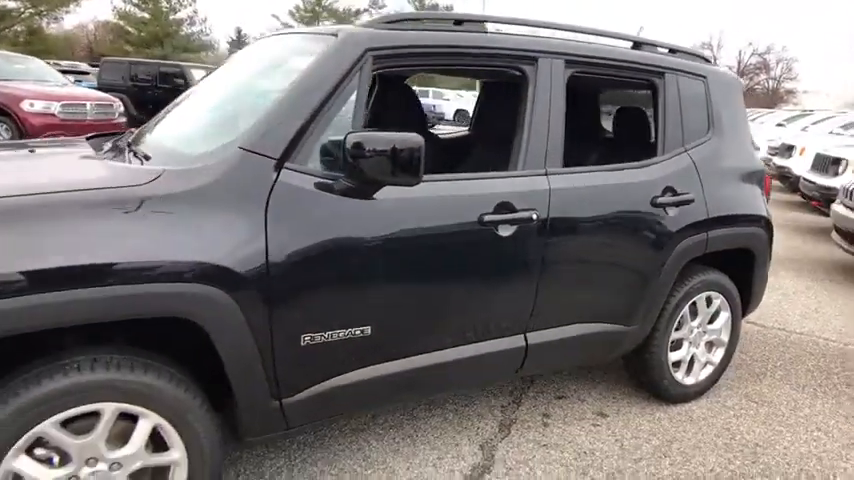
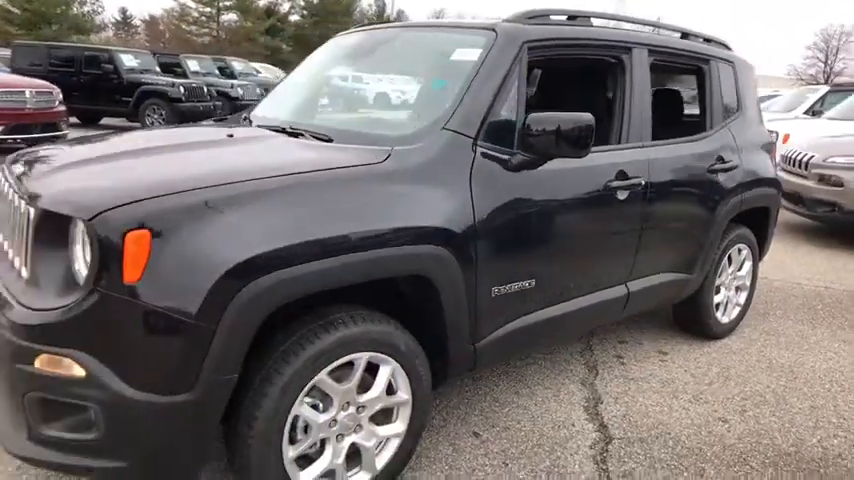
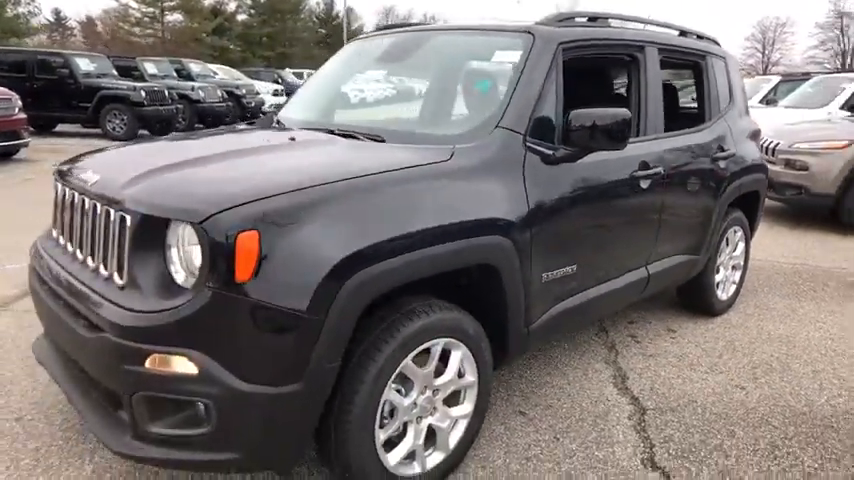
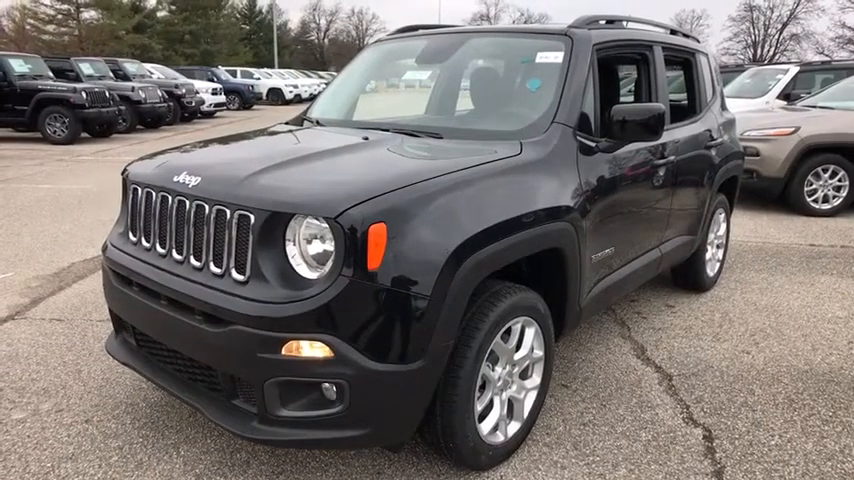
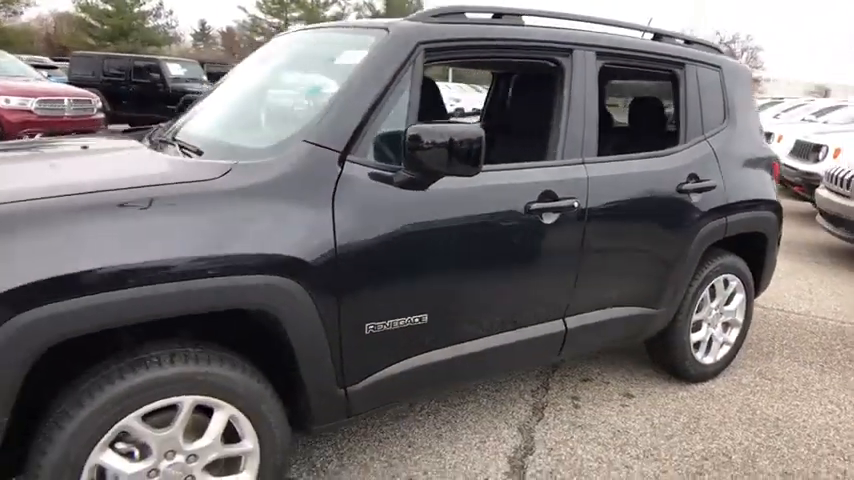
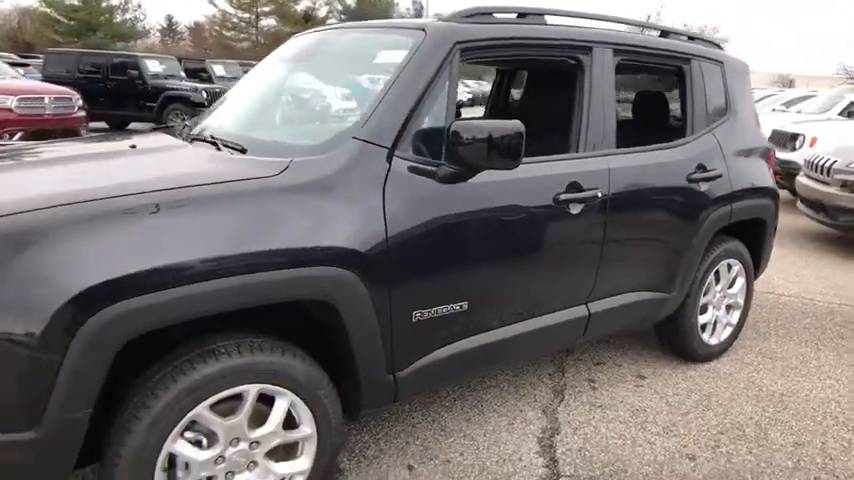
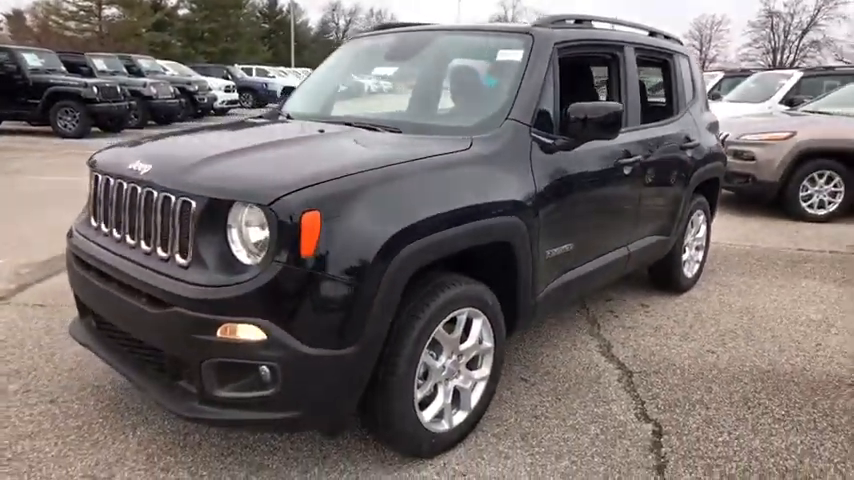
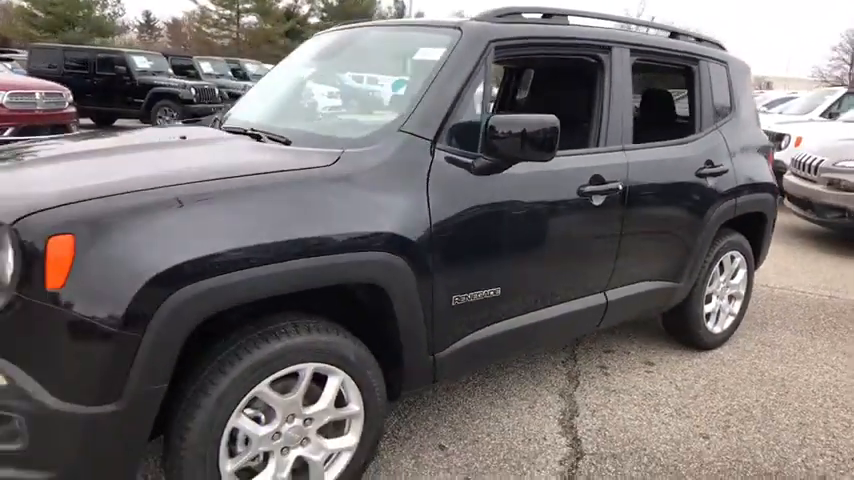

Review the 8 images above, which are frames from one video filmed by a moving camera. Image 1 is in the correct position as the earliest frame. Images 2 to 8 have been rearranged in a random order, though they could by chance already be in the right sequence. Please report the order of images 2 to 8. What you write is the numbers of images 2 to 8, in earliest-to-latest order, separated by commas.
5, 6, 8, 2, 3, 7, 4
